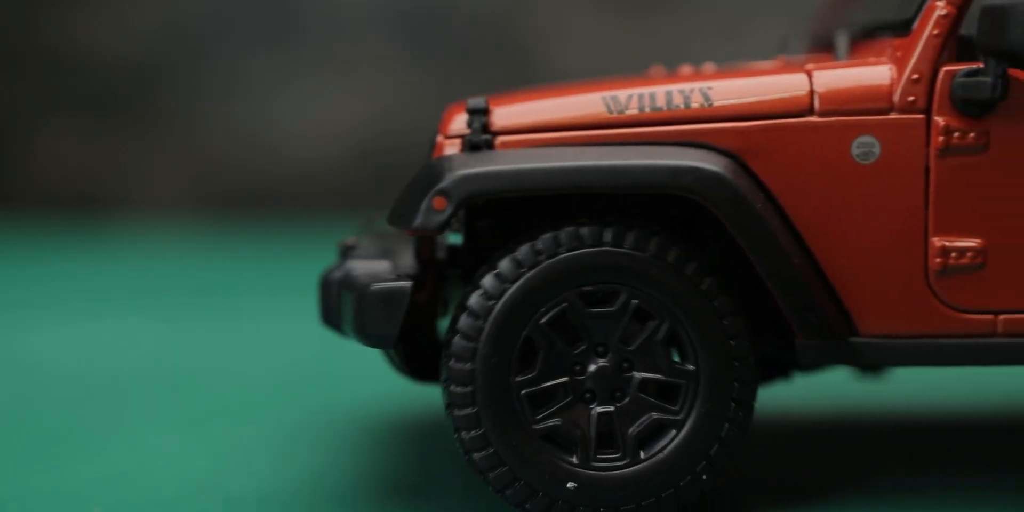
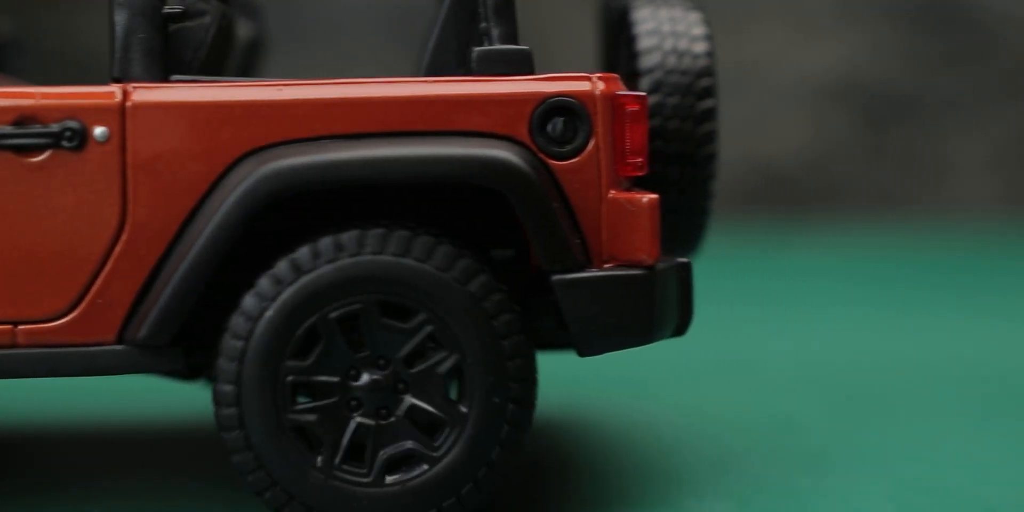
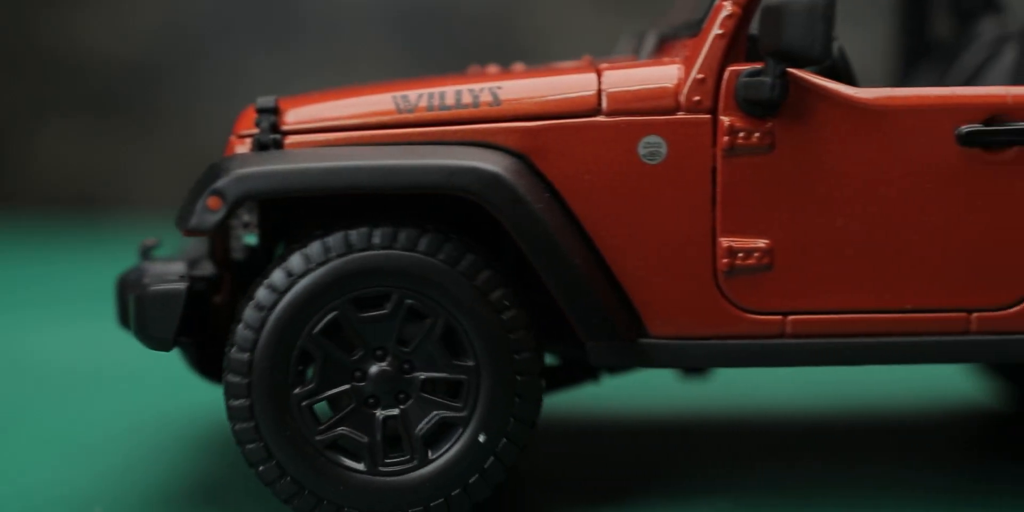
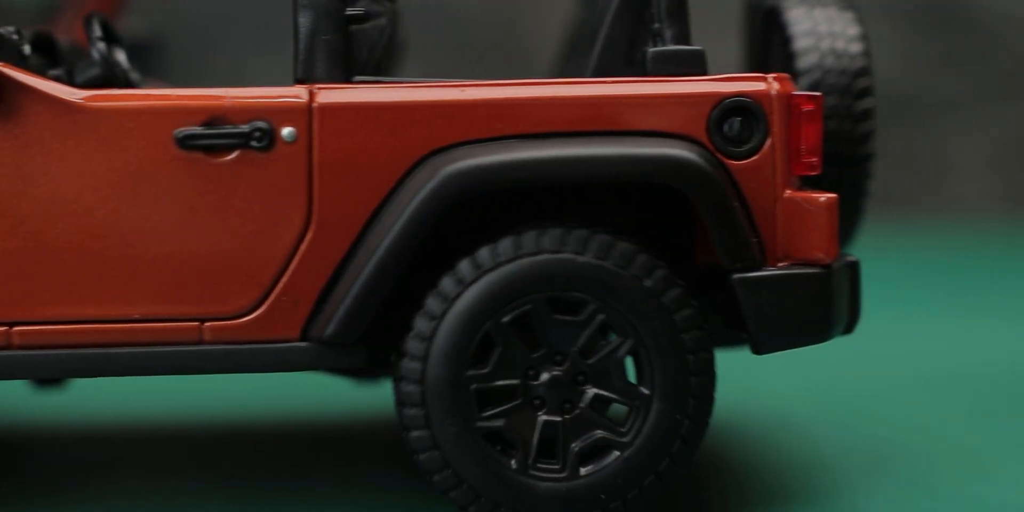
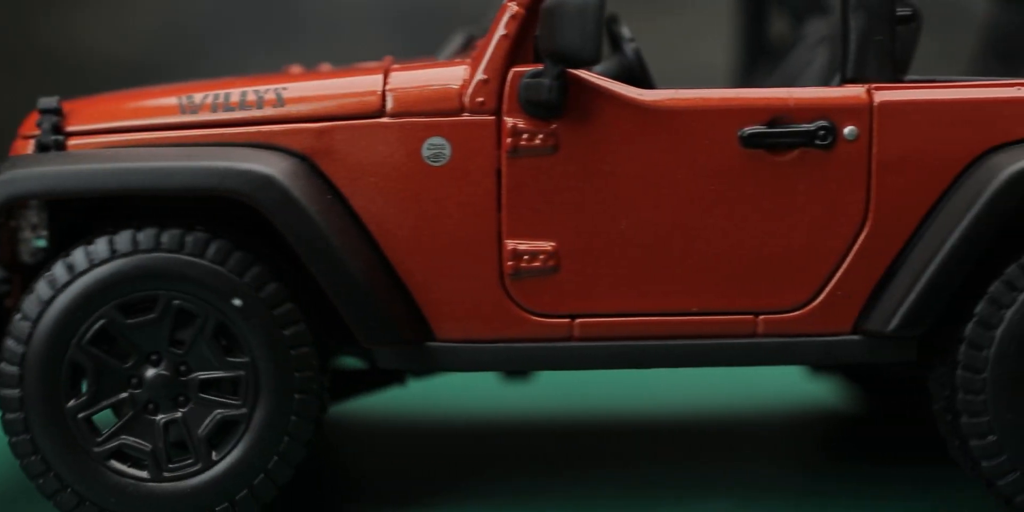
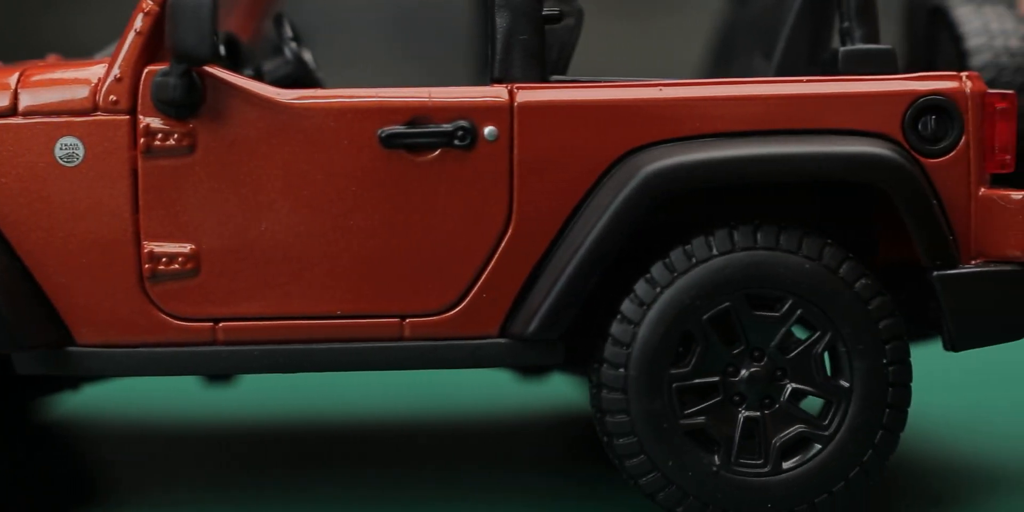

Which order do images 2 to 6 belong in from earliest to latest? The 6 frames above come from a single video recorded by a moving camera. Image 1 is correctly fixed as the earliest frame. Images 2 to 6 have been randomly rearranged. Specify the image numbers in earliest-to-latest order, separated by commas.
3, 5, 6, 4, 2
